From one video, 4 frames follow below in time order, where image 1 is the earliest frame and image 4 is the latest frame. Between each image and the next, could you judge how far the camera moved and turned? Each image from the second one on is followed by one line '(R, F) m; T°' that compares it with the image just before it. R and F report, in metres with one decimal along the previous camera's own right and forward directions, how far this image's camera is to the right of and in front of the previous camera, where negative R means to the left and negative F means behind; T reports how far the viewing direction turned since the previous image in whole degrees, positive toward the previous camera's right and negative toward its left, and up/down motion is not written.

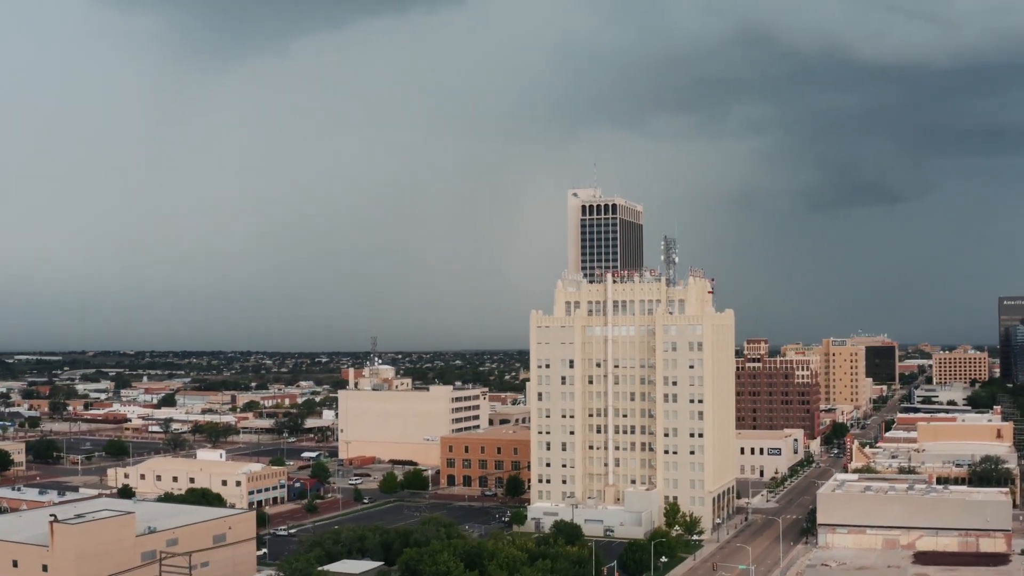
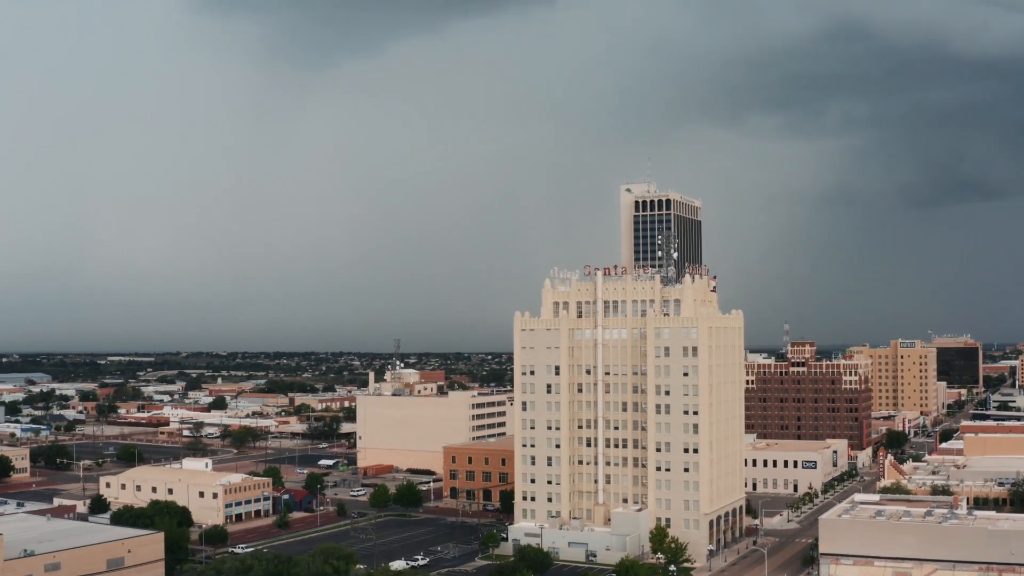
(+12.2, +11.4) m; -5°
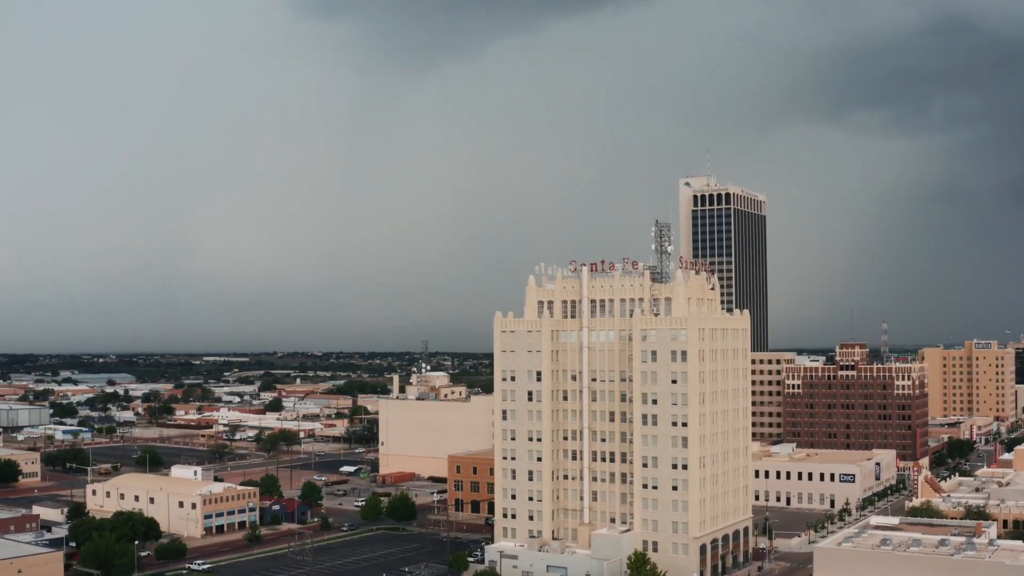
(+11.9, +10.5) m; -5°
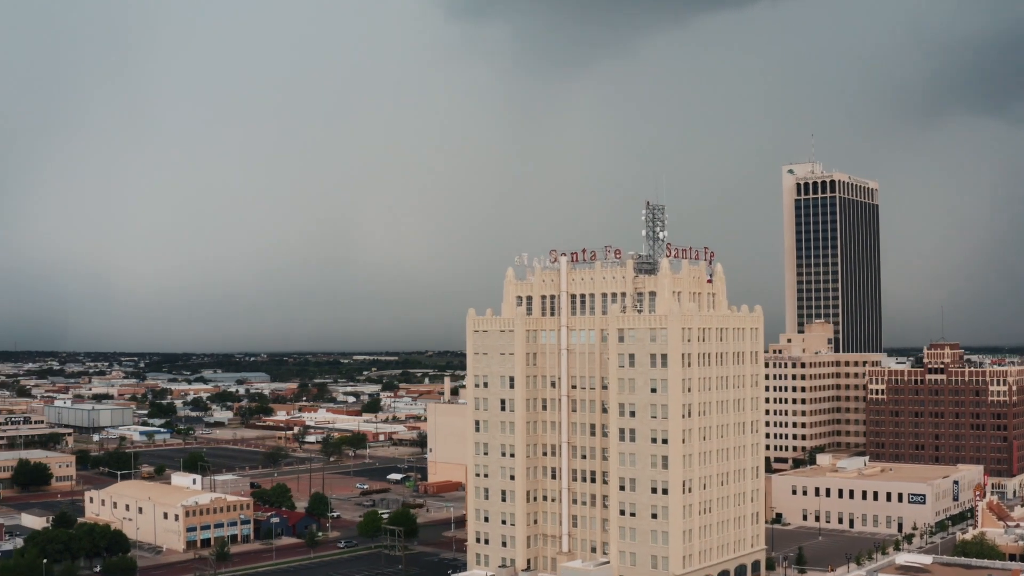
(+16.2, +14.3) m; -8°
